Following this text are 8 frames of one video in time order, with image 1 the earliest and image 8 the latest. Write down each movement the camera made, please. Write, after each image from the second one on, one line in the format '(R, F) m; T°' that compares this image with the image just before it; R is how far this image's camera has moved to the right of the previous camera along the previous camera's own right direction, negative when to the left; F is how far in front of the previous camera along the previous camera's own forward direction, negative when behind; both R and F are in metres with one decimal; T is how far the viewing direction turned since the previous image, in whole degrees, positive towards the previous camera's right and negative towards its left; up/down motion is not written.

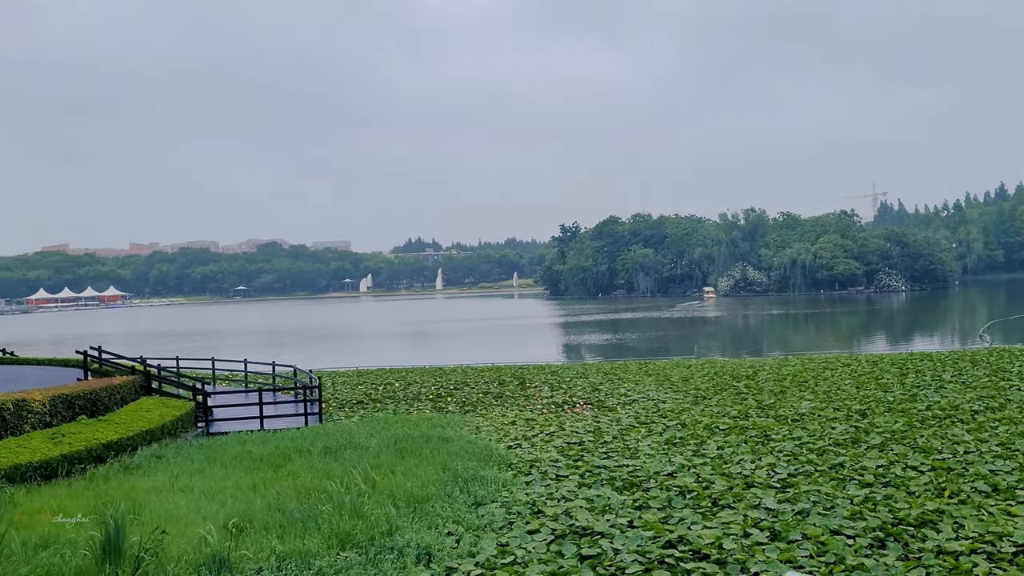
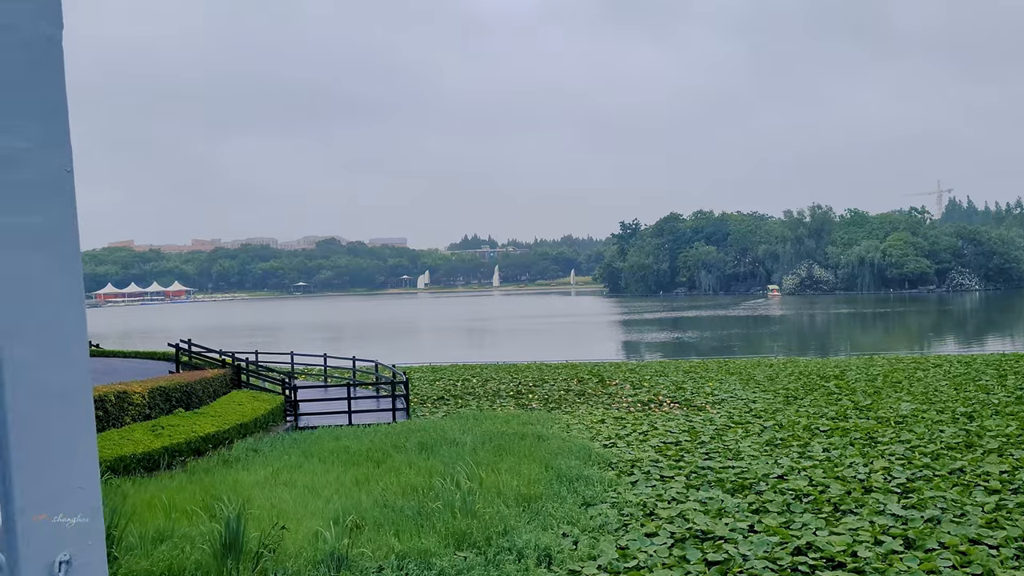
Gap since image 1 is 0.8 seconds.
(-0.6, +0.2) m; -4°
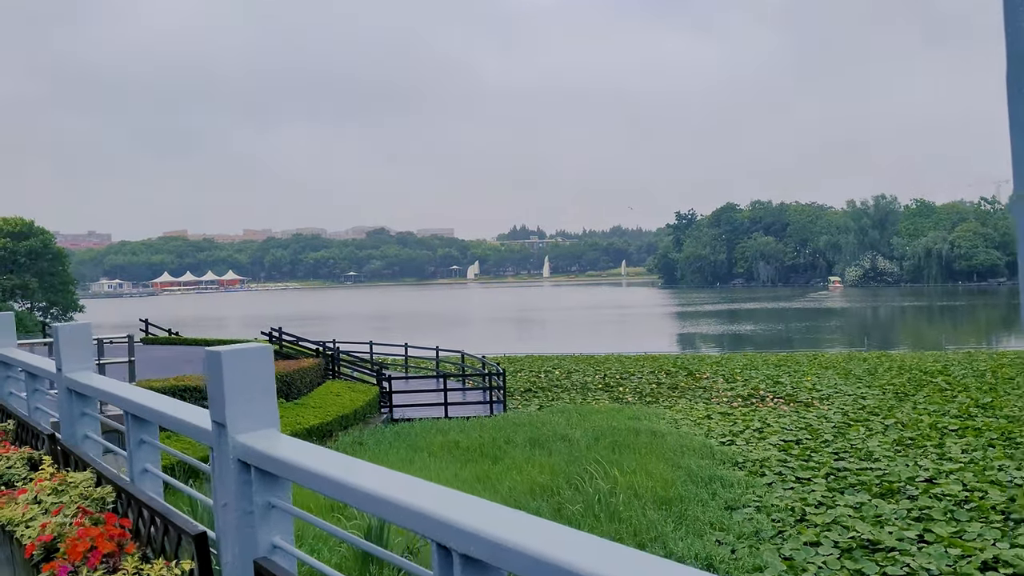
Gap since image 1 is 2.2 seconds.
(-0.8, +0.5) m; -3°
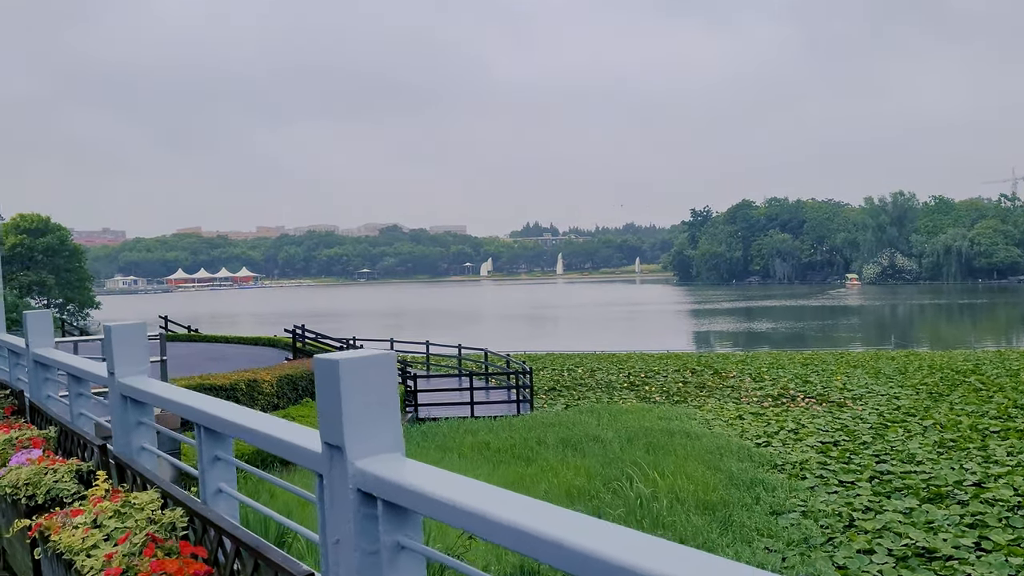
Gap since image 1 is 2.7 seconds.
(-0.2, +0.2) m; -1°
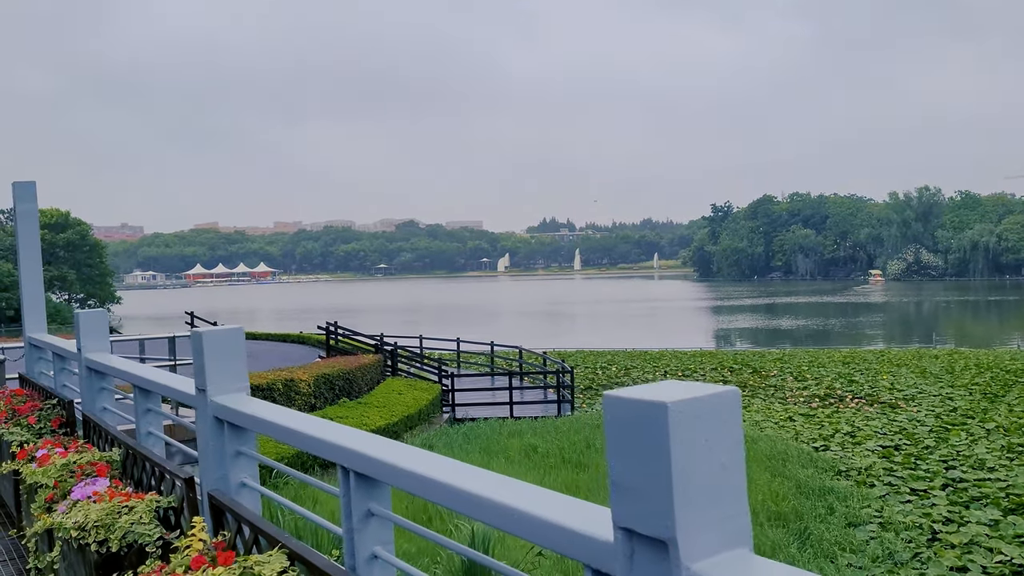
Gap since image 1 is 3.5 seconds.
(-0.4, +0.4) m; -1°
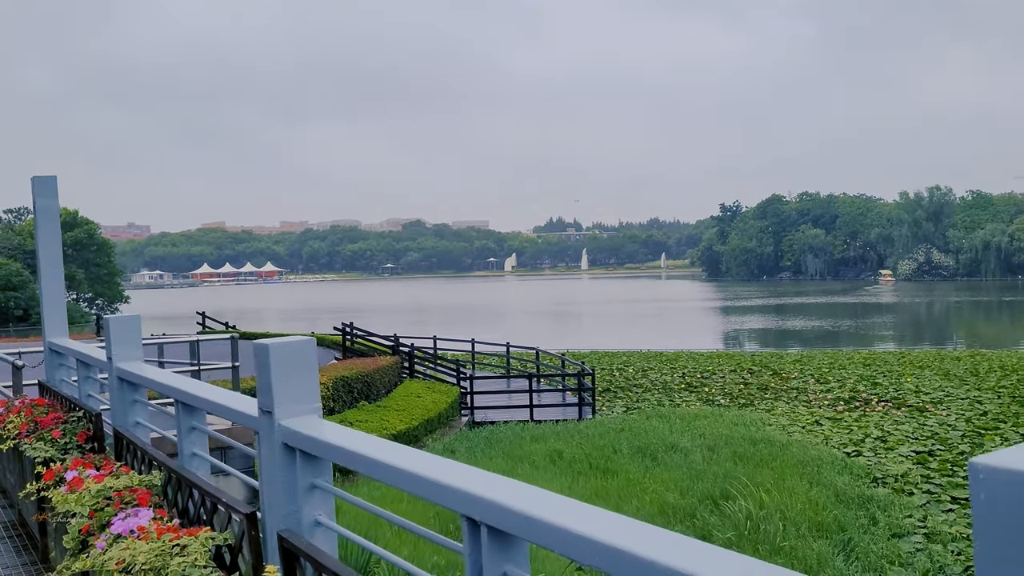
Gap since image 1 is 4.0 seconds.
(-0.2, +0.2) m; 0°
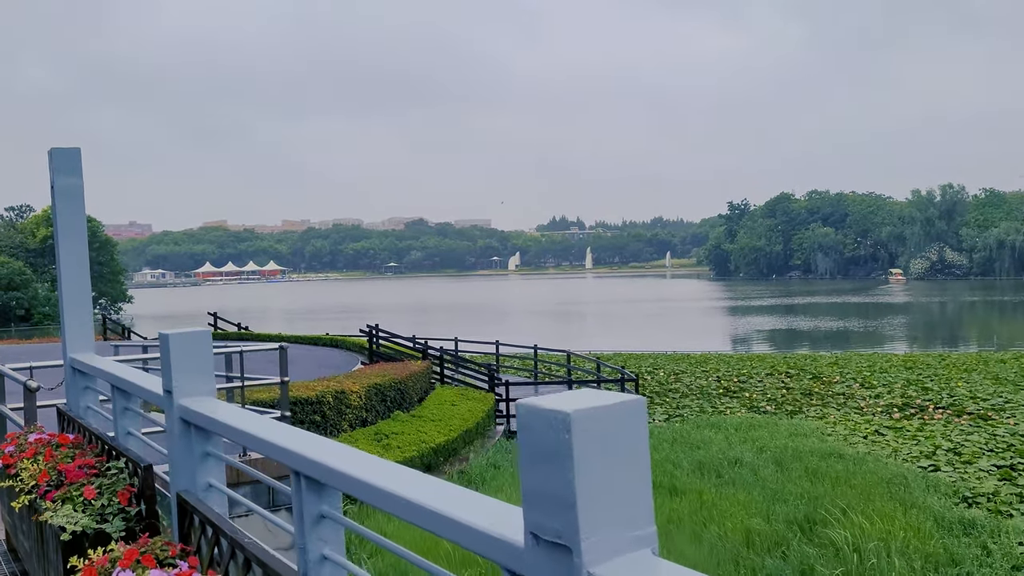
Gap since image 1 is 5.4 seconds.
(-0.5, +0.7) m; 0°
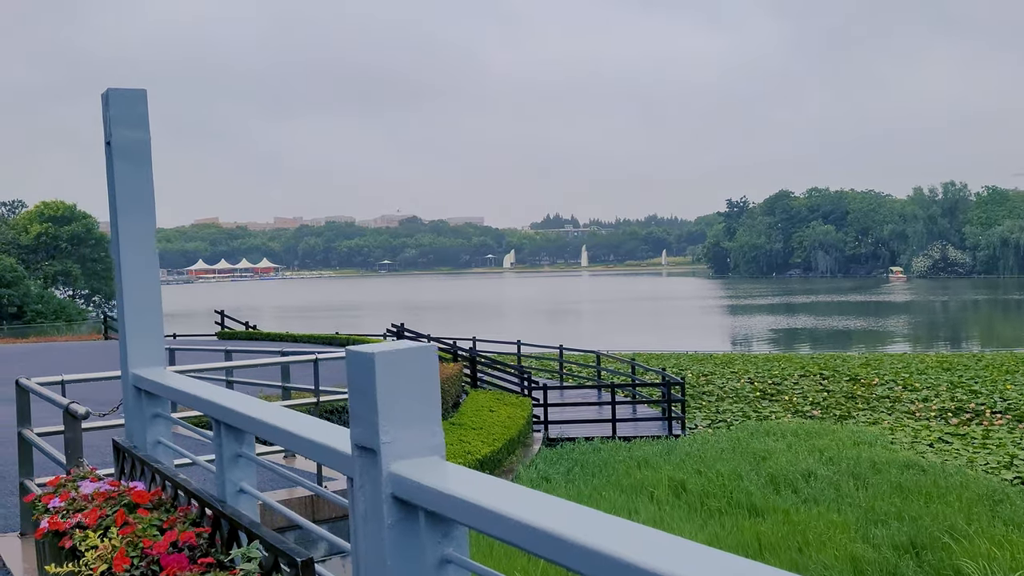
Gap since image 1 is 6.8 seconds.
(-0.6, +0.7) m; +1°
